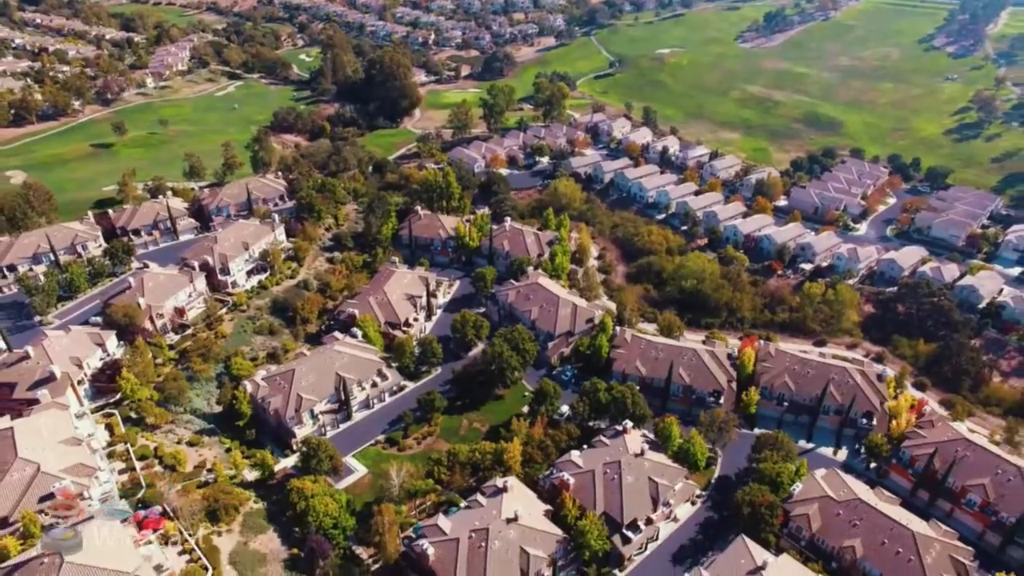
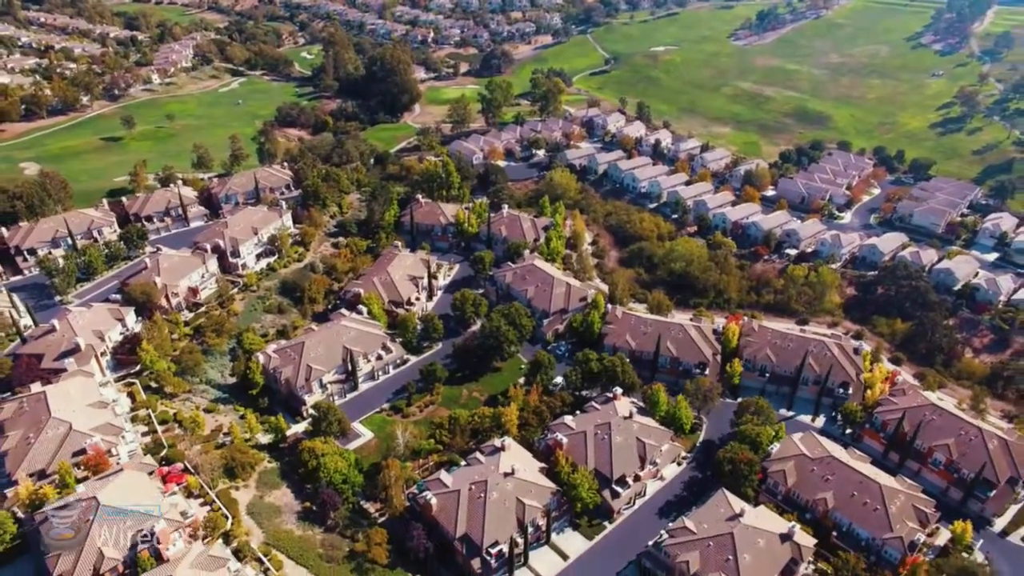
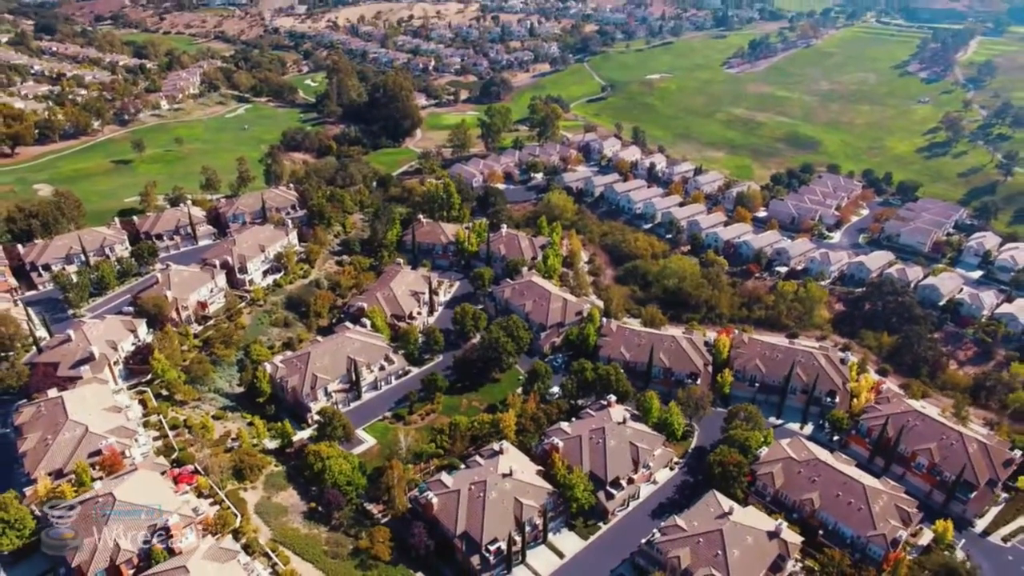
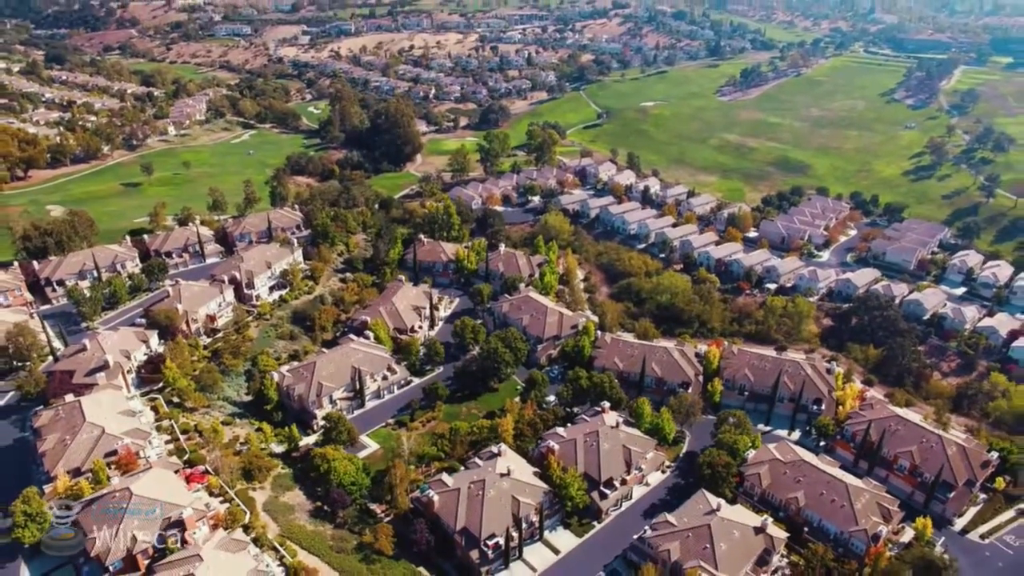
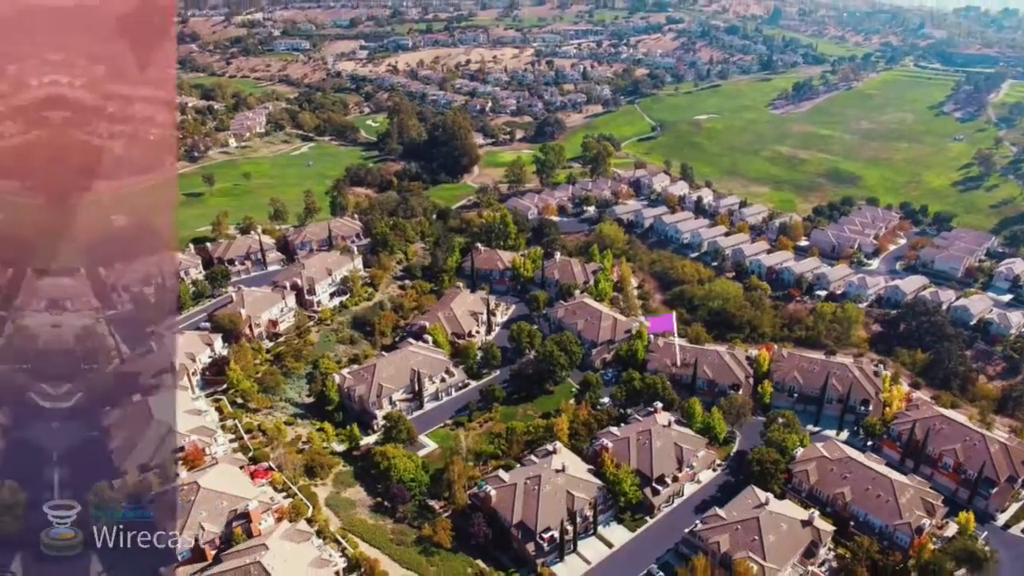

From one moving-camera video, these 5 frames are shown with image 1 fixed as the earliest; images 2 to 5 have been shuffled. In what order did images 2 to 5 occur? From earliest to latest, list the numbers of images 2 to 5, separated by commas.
2, 3, 4, 5
